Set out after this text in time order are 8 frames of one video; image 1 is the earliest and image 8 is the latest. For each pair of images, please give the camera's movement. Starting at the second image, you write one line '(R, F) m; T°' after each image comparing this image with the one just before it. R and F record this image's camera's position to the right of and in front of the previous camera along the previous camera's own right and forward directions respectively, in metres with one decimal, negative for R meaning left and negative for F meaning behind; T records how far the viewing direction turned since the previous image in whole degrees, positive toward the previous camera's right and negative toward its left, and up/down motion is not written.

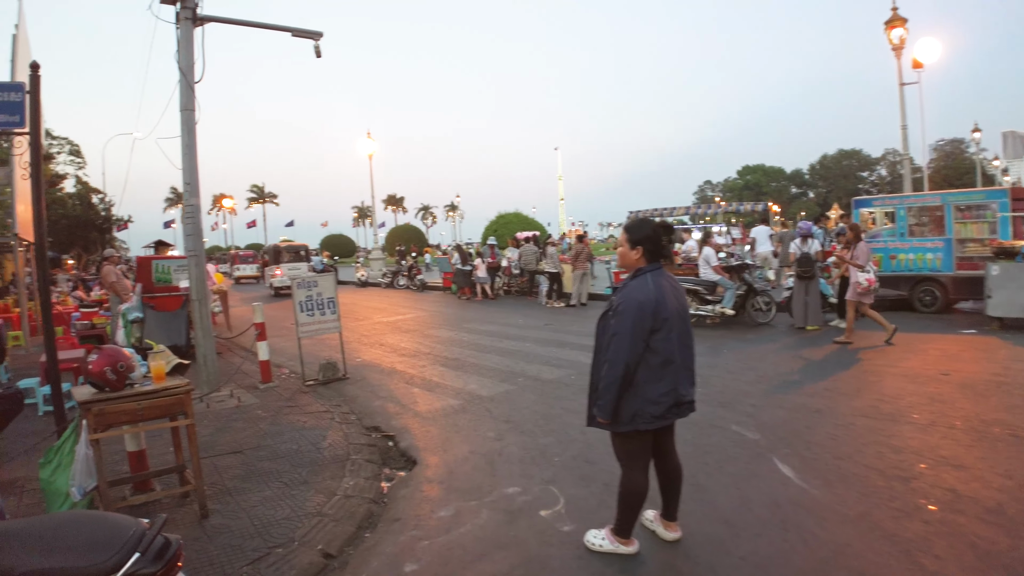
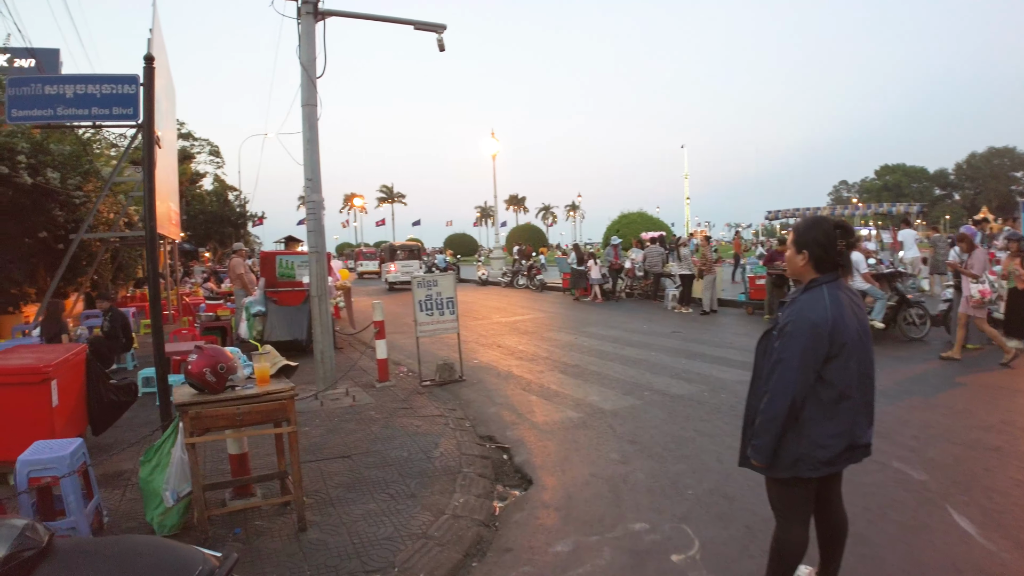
(-0.1, +0.5) m; -8°
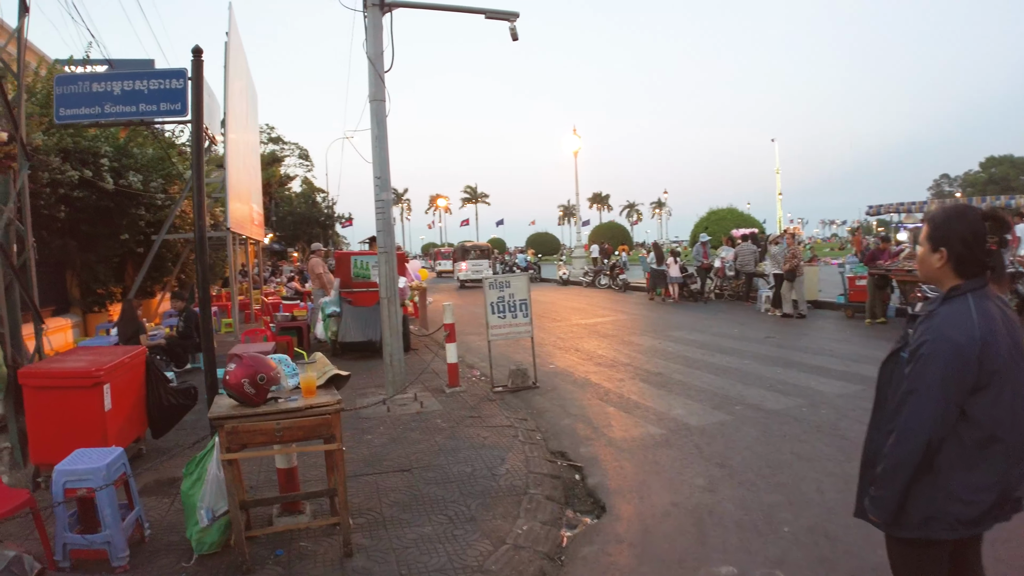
(+0.1, +0.5) m; -6°
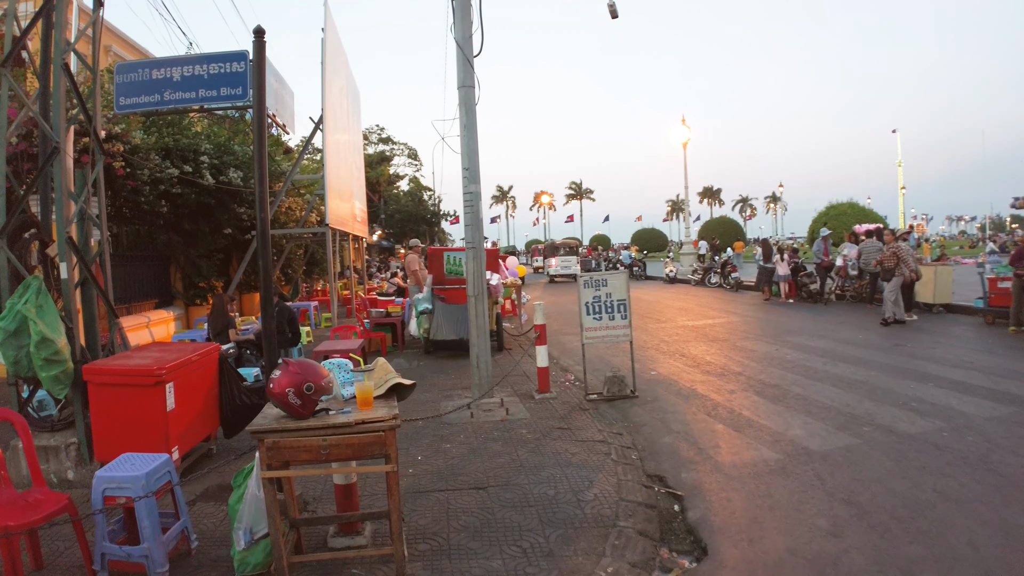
(+0.1, +0.6) m; -7°
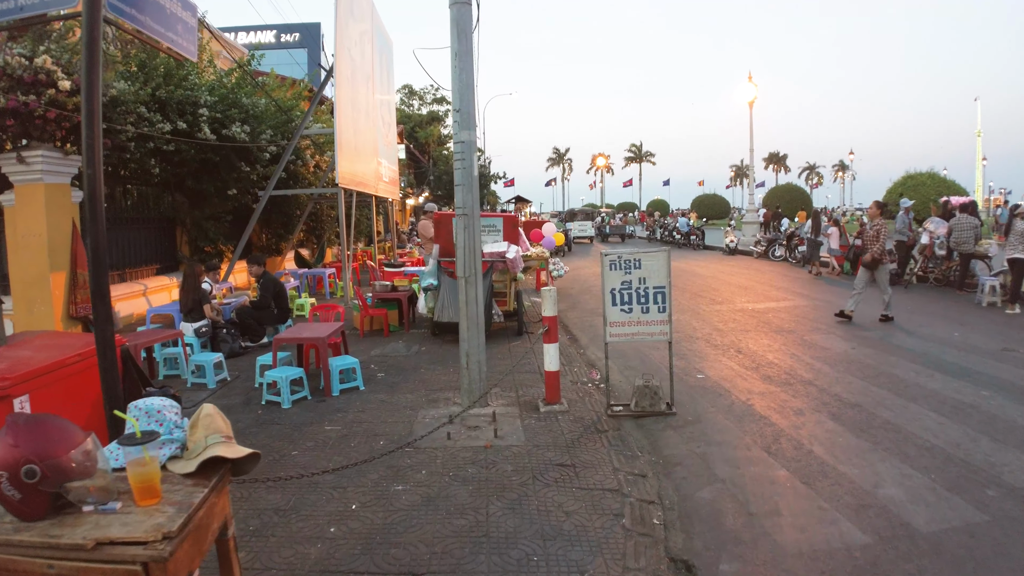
(+0.4, +1.6) m; -4°
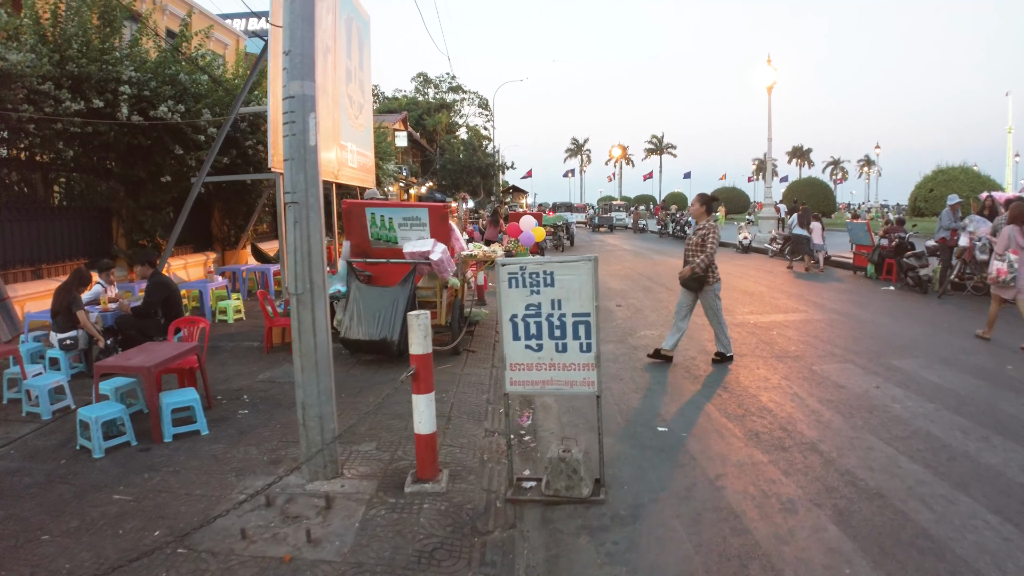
(+0.8, +1.7) m; -2°
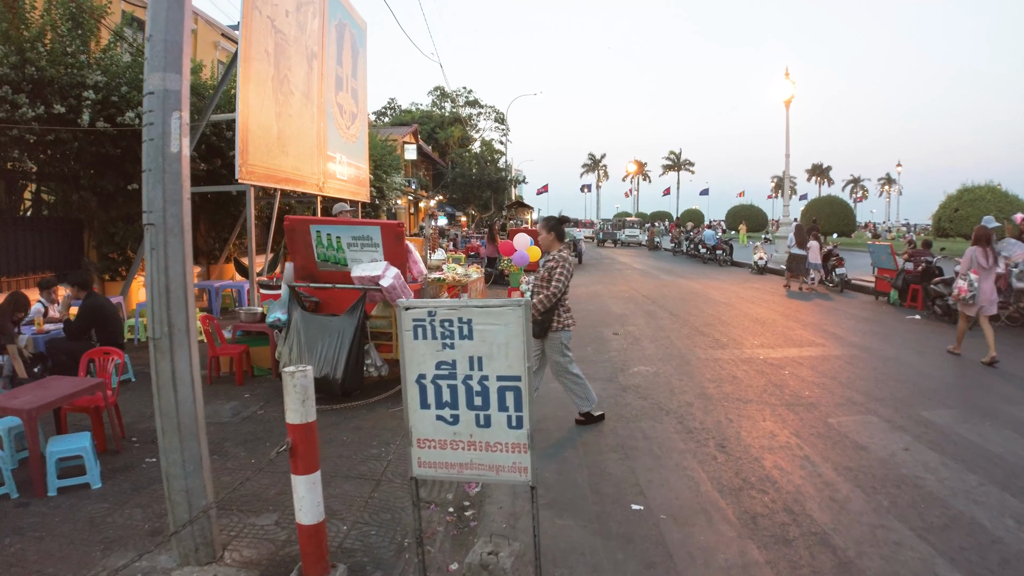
(+0.4, +0.9) m; -1°
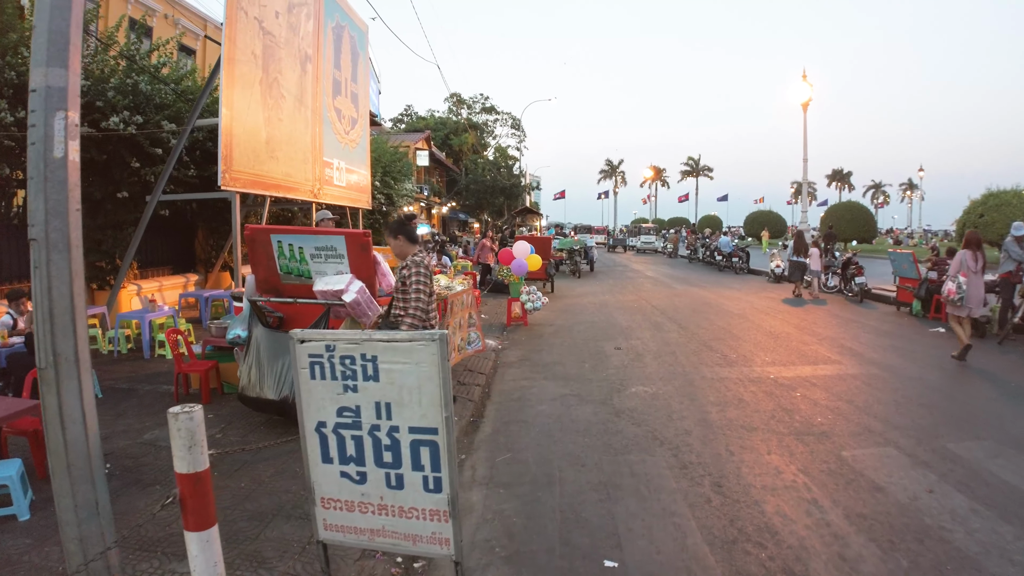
(+0.3, +0.5) m; -1°
